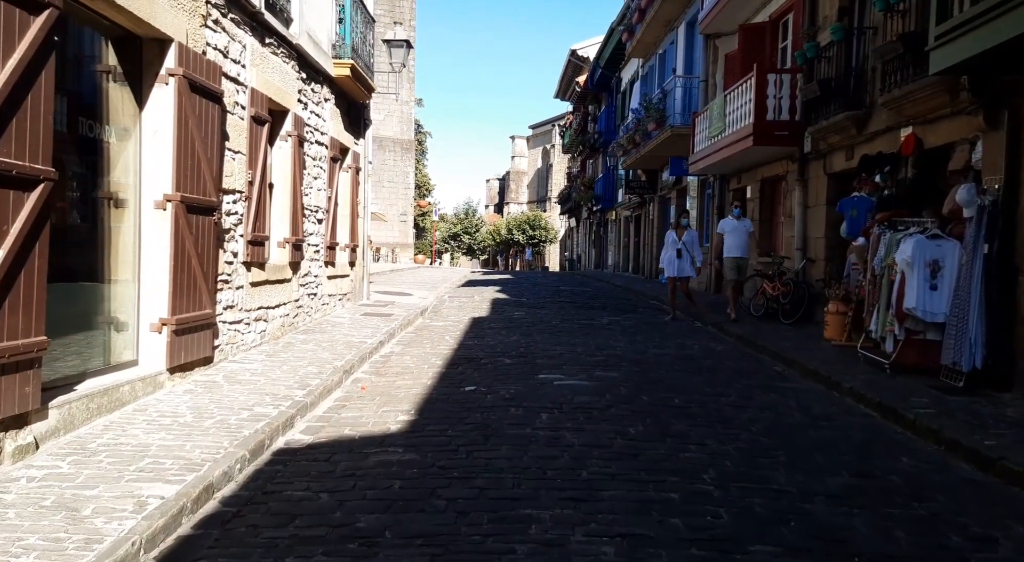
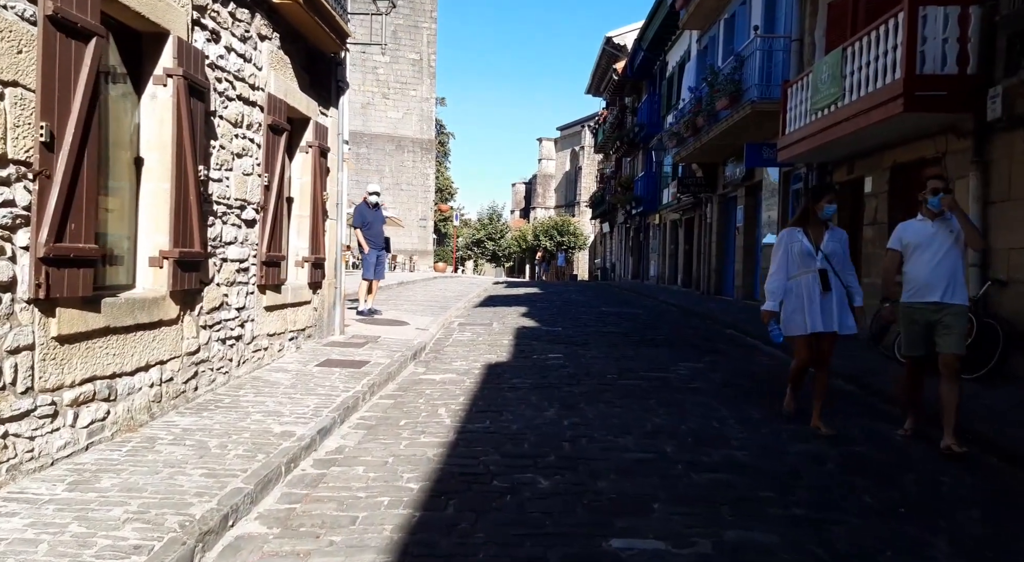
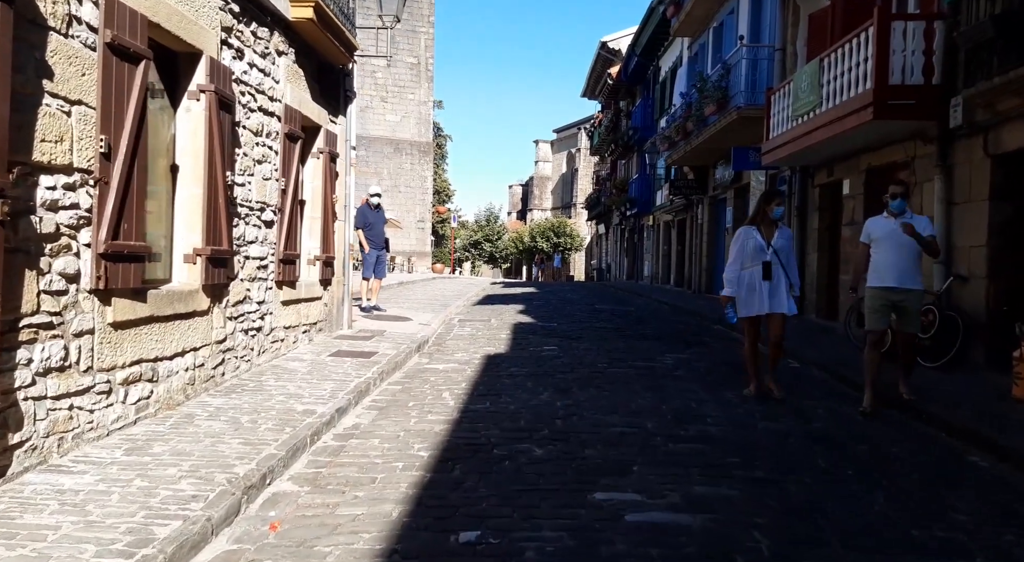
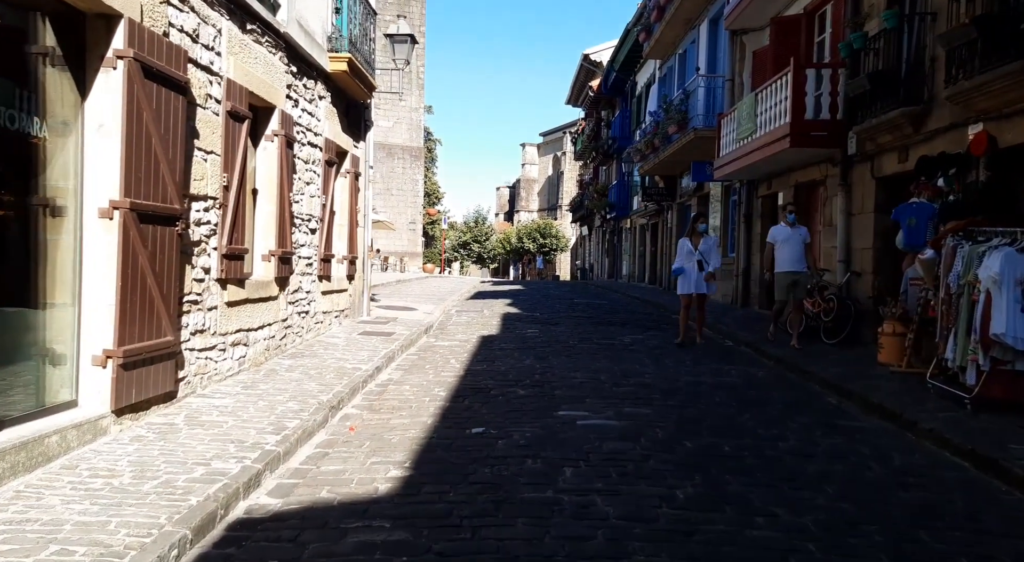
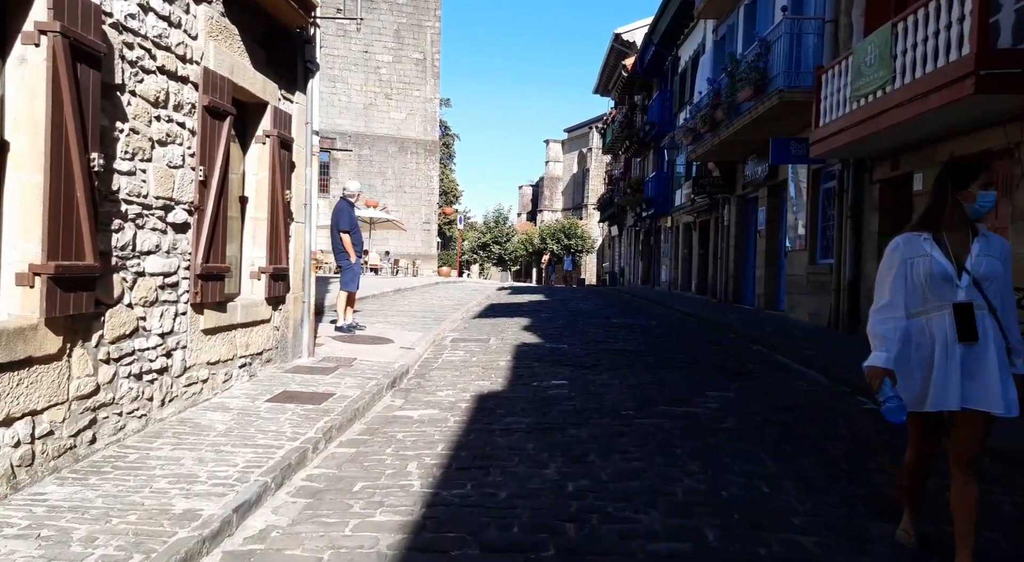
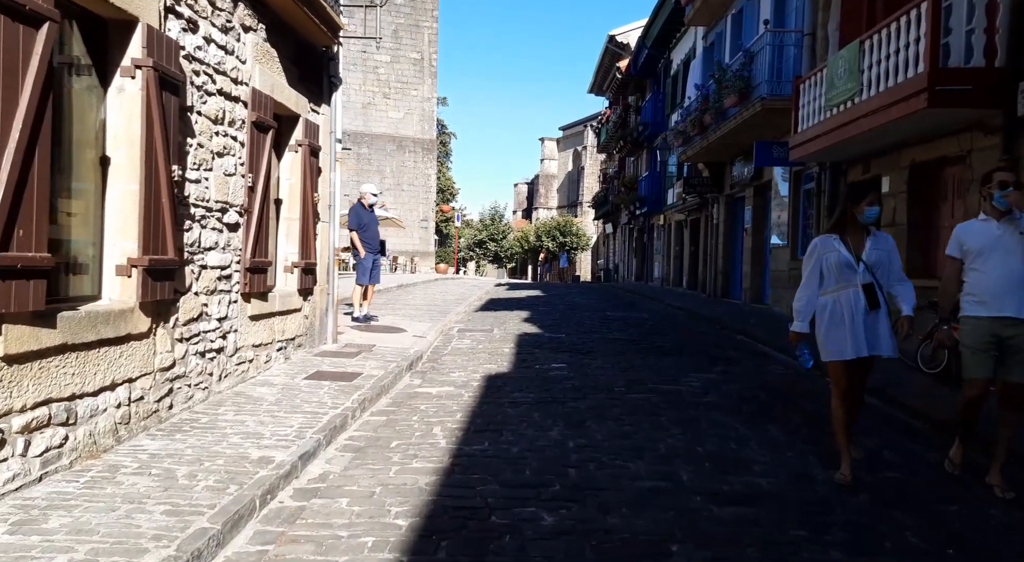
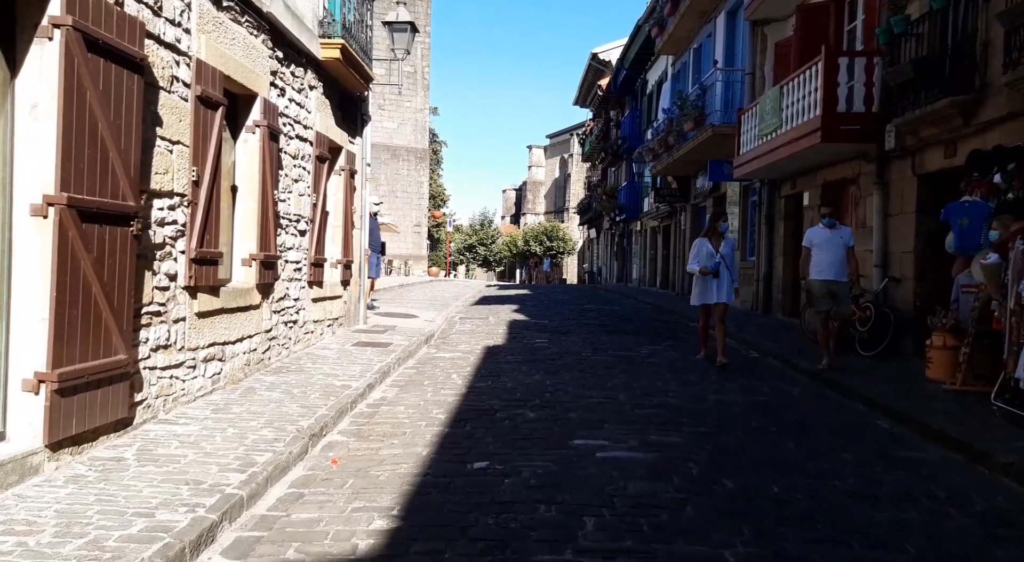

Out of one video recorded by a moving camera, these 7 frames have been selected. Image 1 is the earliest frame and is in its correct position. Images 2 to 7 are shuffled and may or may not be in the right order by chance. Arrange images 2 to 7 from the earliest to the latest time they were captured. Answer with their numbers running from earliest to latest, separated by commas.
4, 7, 3, 2, 6, 5
